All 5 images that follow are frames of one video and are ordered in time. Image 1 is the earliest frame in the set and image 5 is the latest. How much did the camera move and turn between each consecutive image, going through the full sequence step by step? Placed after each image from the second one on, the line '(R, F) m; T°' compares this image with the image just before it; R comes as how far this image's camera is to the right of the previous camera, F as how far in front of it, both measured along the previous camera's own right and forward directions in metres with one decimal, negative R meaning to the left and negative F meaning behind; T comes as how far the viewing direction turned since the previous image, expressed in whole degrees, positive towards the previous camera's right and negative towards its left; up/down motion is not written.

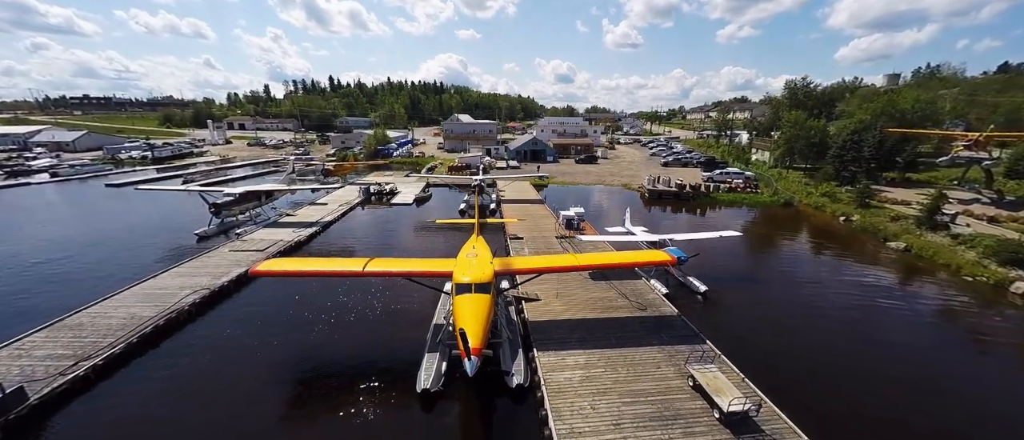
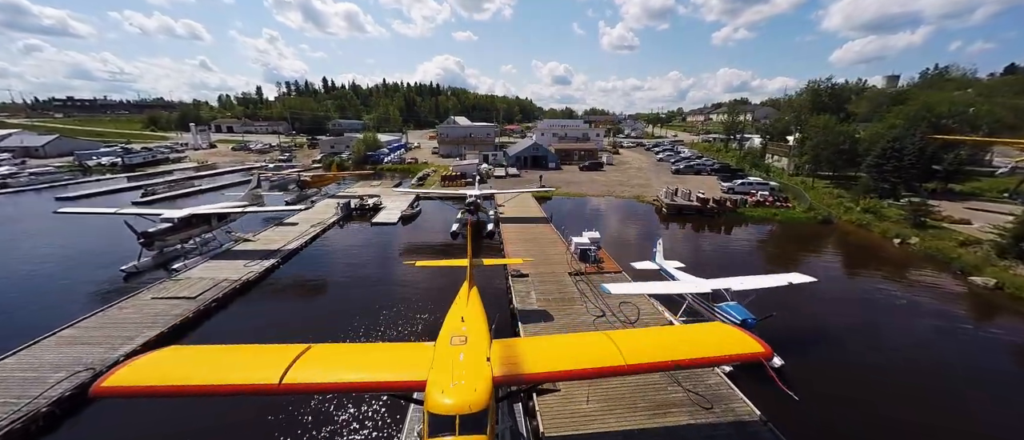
(-0.2, +3.9) m; 0°
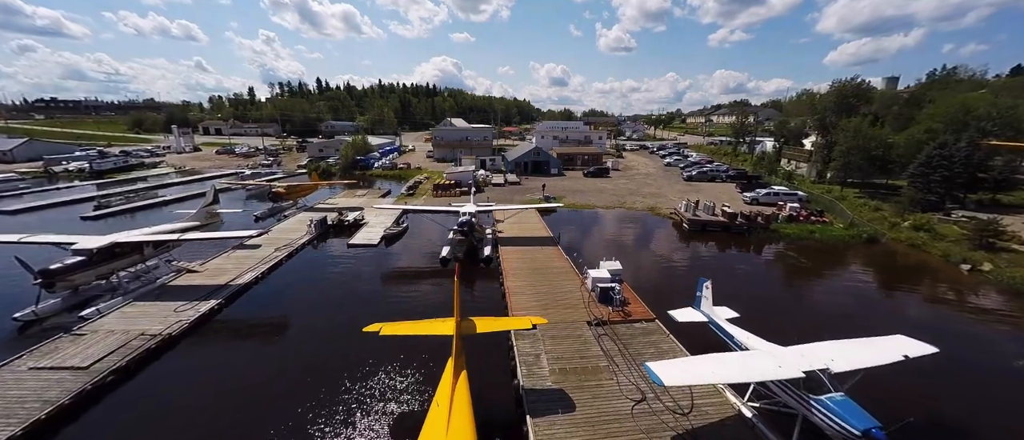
(-0.2, +3.6) m; 0°
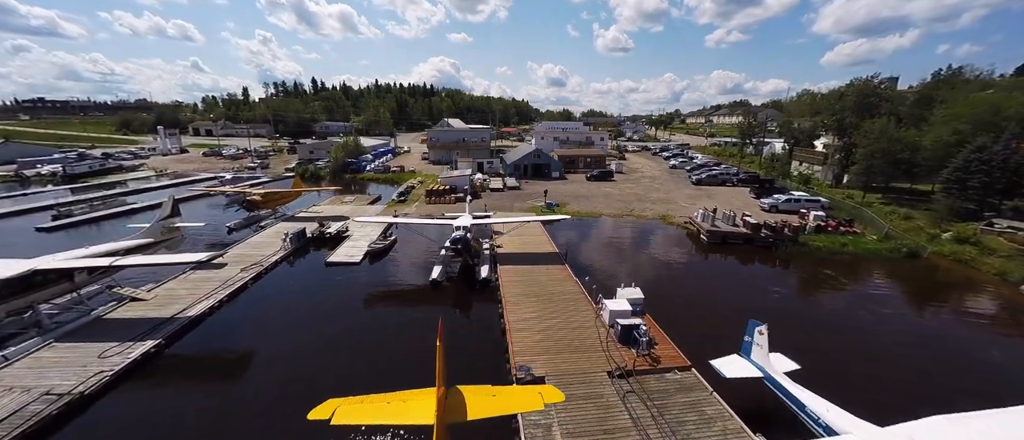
(-0.1, +2.5) m; 0°
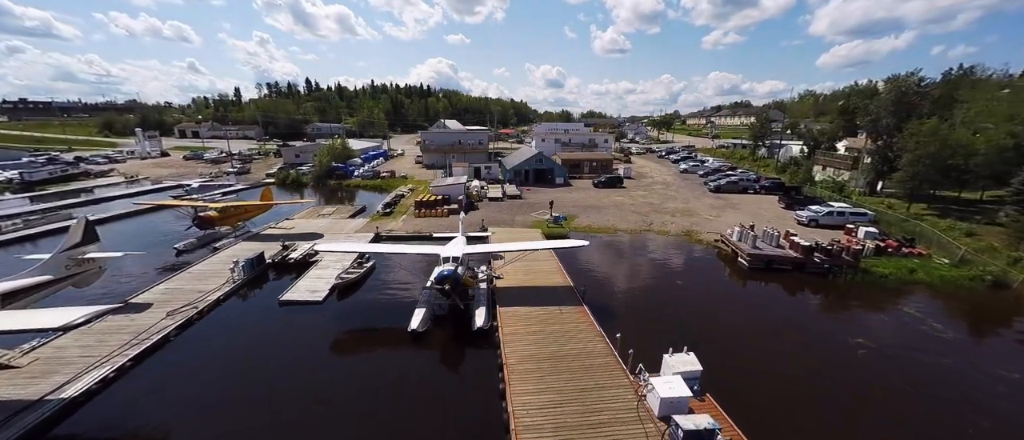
(-0.2, +3.8) m; 0°
